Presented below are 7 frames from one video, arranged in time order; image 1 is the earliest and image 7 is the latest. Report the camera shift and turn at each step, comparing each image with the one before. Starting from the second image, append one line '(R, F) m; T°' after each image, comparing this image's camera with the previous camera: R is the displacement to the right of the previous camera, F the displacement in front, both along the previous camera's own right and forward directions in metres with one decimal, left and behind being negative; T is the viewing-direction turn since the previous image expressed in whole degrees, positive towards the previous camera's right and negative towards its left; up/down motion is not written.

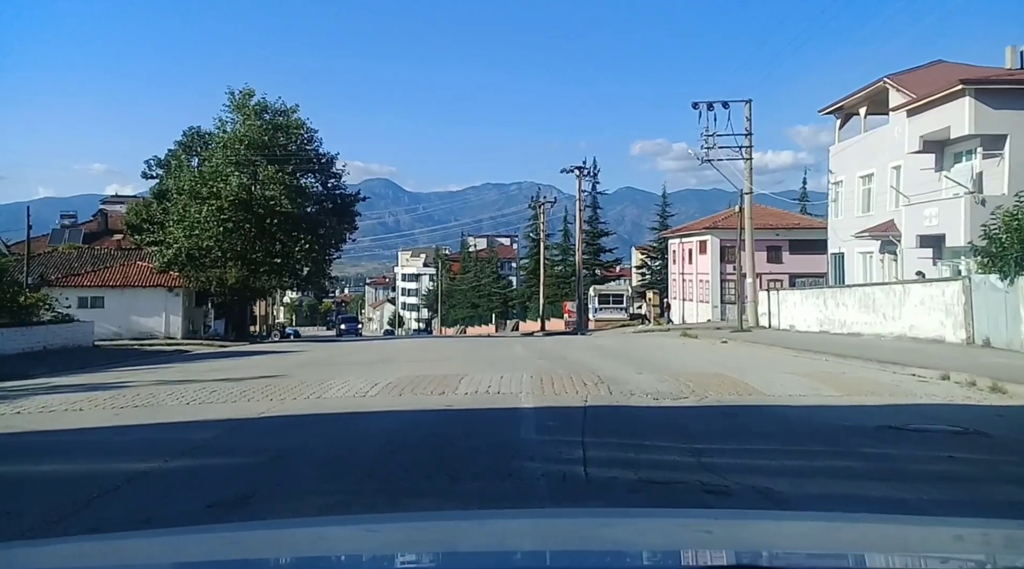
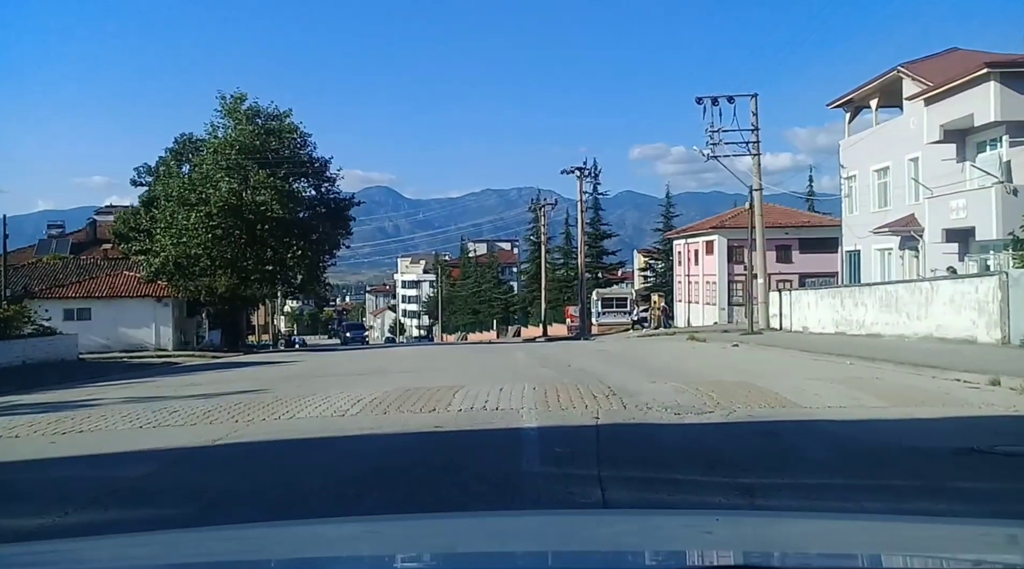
(0.0, +1.7) m; 0°
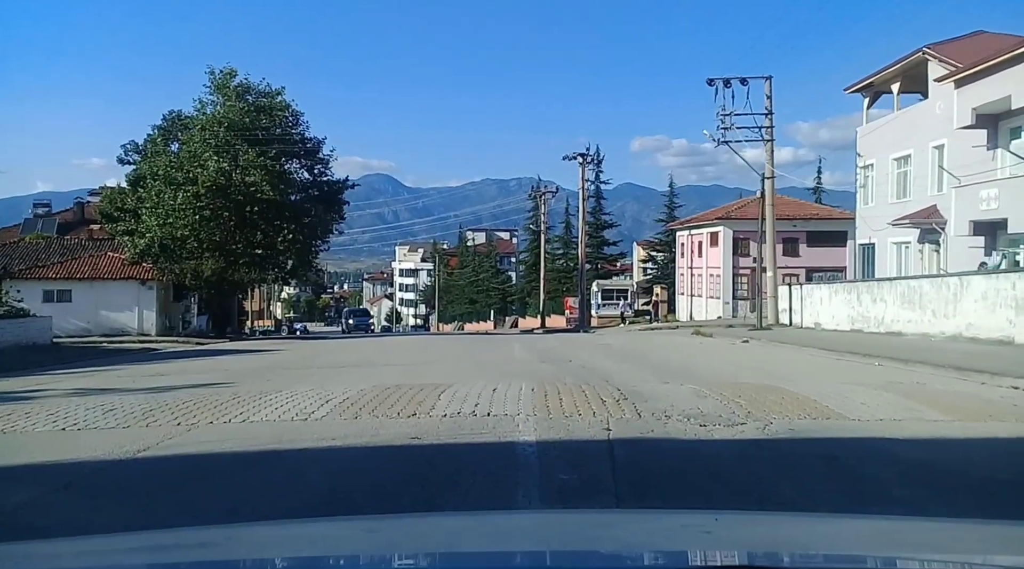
(0.0, +1.9) m; 0°
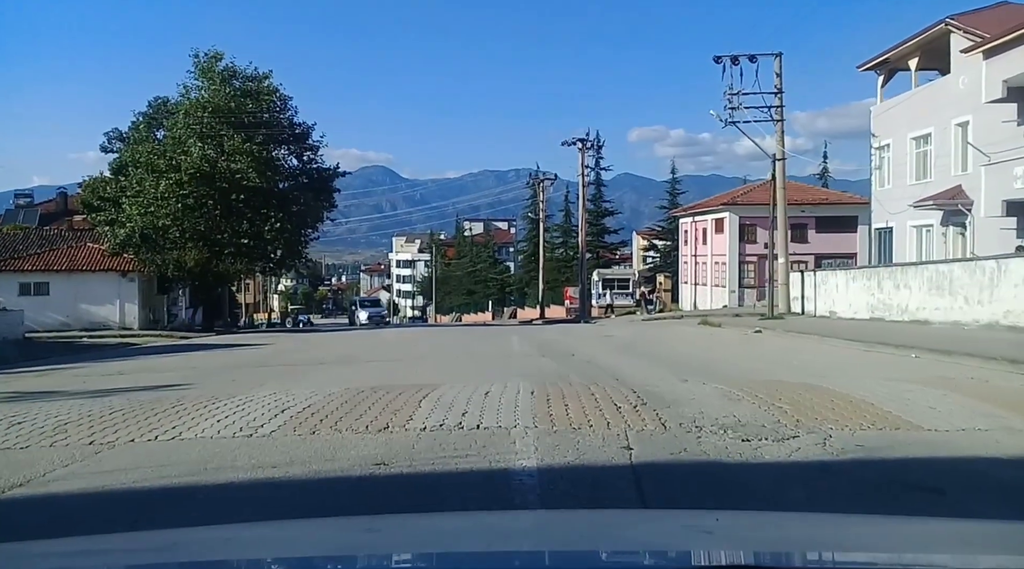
(0.0, +2.0) m; 0°
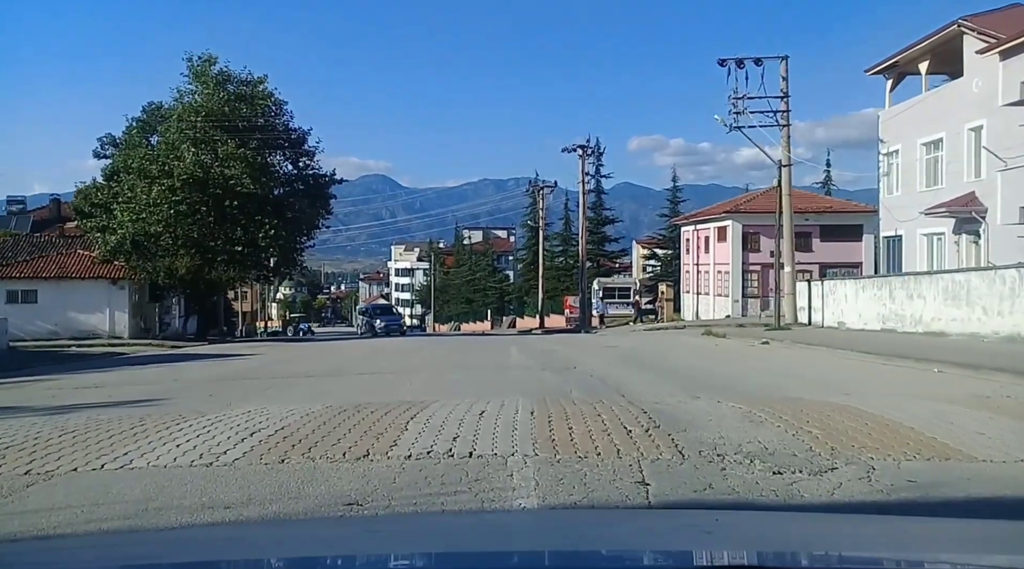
(0.0, +1.0) m; 0°
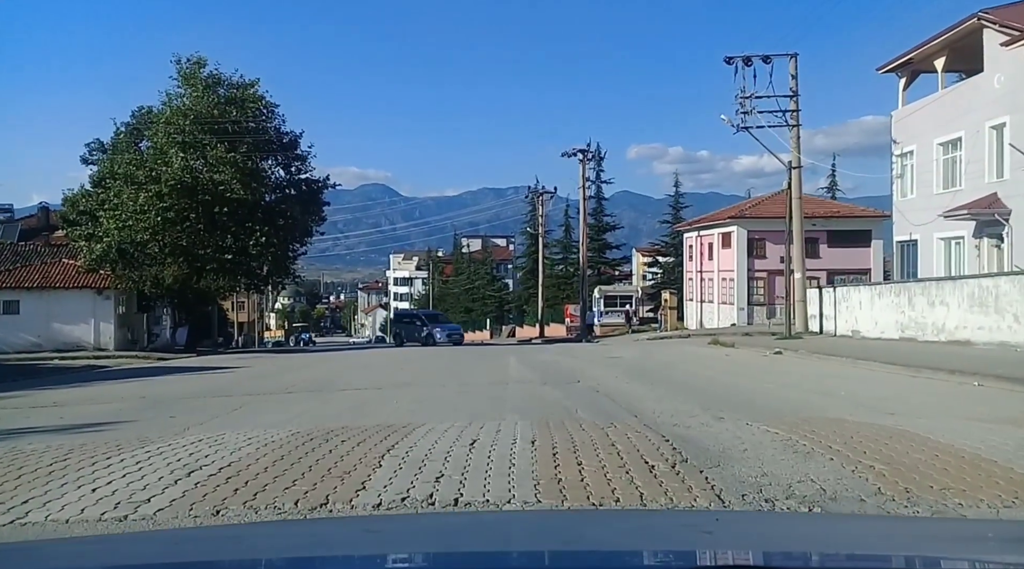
(0.0, +1.5) m; 0°
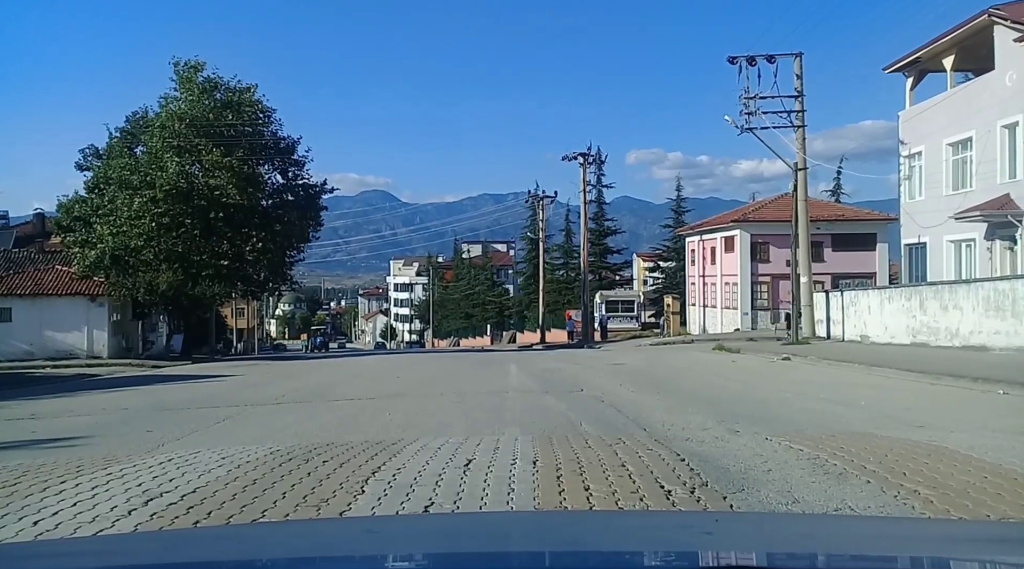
(0.0, +0.8) m; 0°
